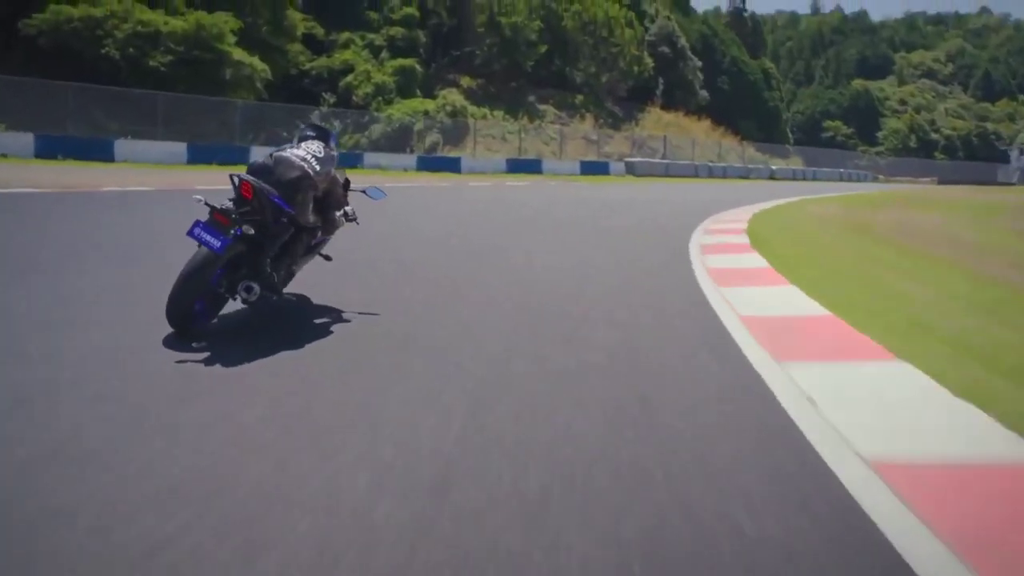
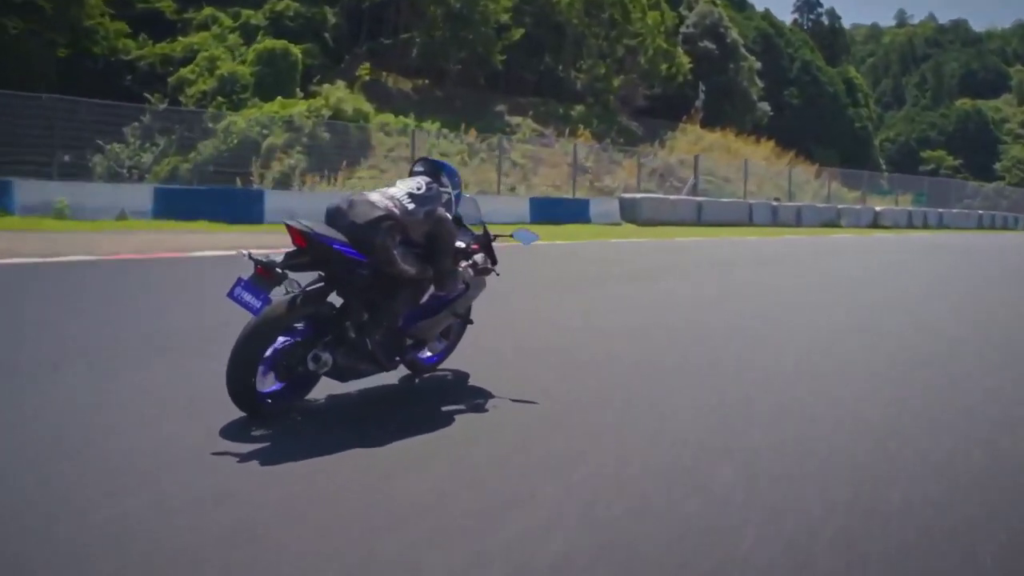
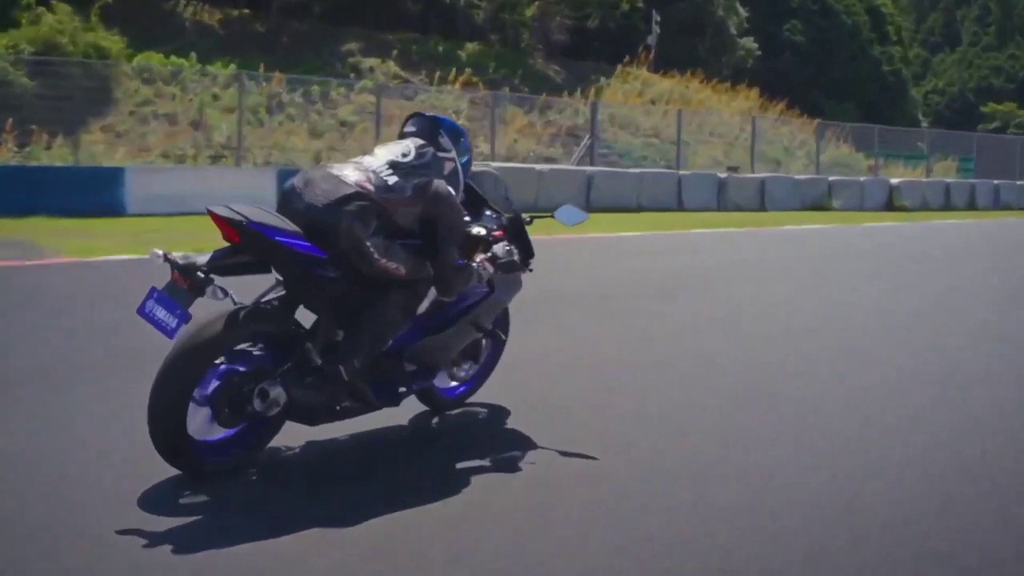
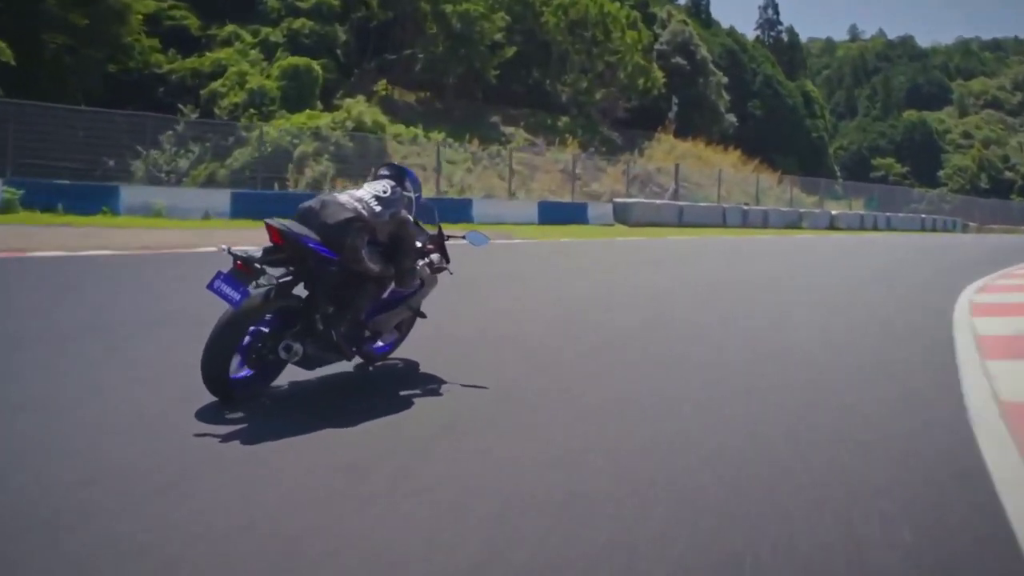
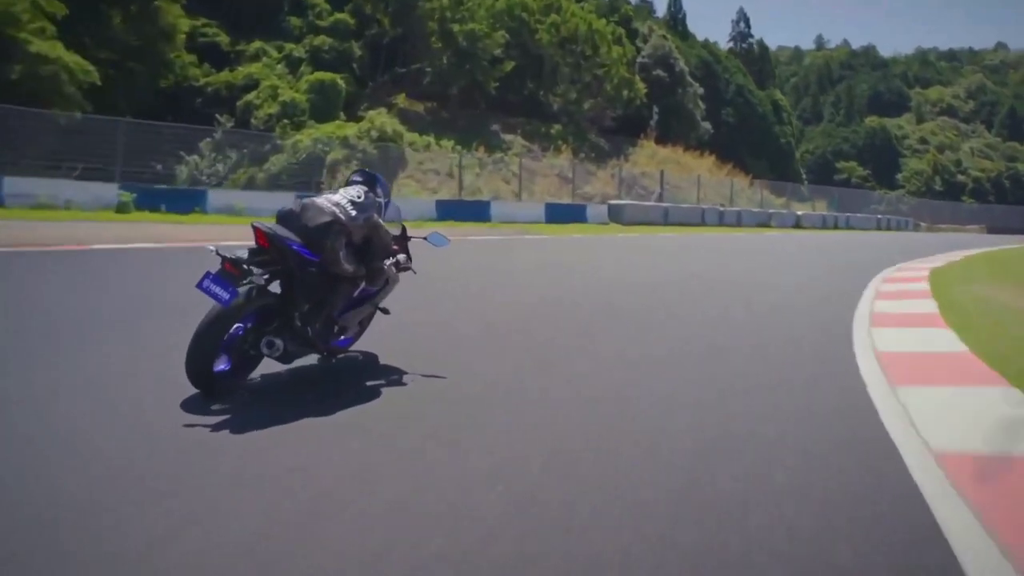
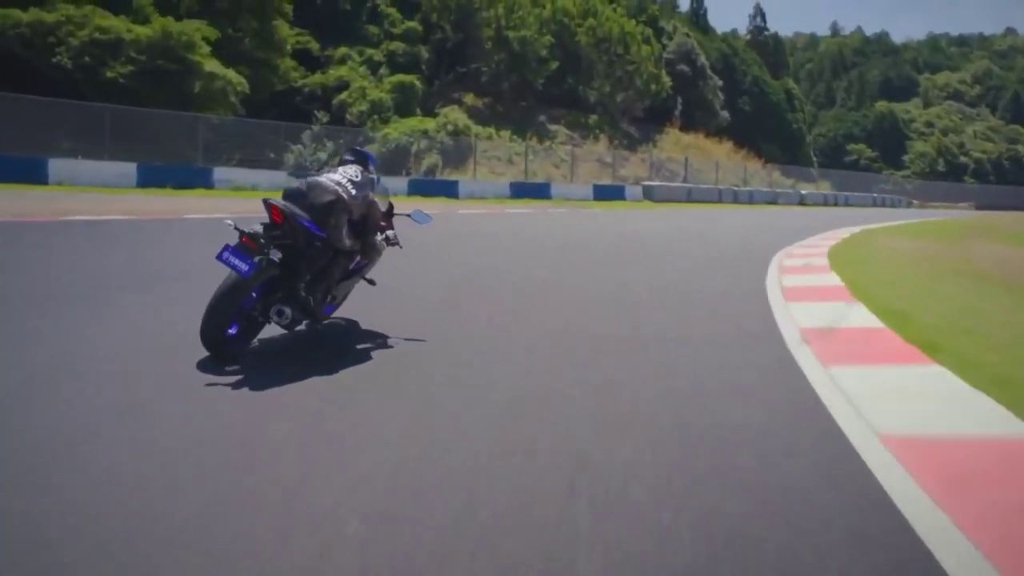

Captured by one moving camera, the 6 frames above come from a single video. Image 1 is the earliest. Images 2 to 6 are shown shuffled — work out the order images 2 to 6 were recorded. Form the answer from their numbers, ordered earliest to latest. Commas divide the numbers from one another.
6, 5, 4, 2, 3
